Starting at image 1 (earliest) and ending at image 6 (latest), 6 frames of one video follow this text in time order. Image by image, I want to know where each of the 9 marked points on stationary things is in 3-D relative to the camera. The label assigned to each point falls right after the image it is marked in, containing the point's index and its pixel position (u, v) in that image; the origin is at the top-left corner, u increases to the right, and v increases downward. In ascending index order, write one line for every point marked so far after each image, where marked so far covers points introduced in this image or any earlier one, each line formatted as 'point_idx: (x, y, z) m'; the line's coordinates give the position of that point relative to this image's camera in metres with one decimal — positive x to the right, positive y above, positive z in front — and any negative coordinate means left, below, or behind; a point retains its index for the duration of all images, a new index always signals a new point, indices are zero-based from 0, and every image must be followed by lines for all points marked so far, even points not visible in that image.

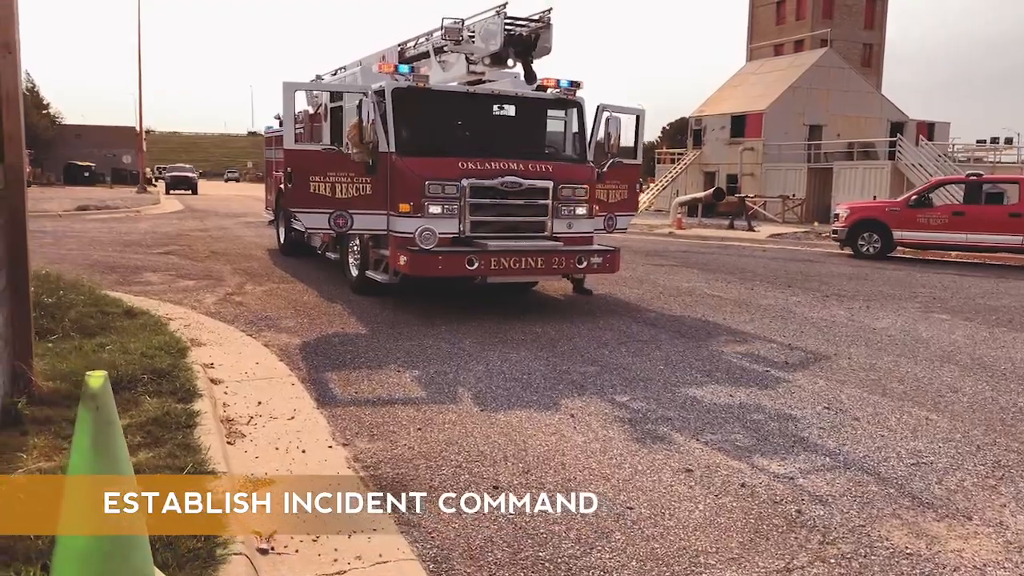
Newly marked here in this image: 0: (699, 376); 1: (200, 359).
0: (+1.4, -0.7, +6.3) m
1: (-2.3, -0.5, +6.1) m
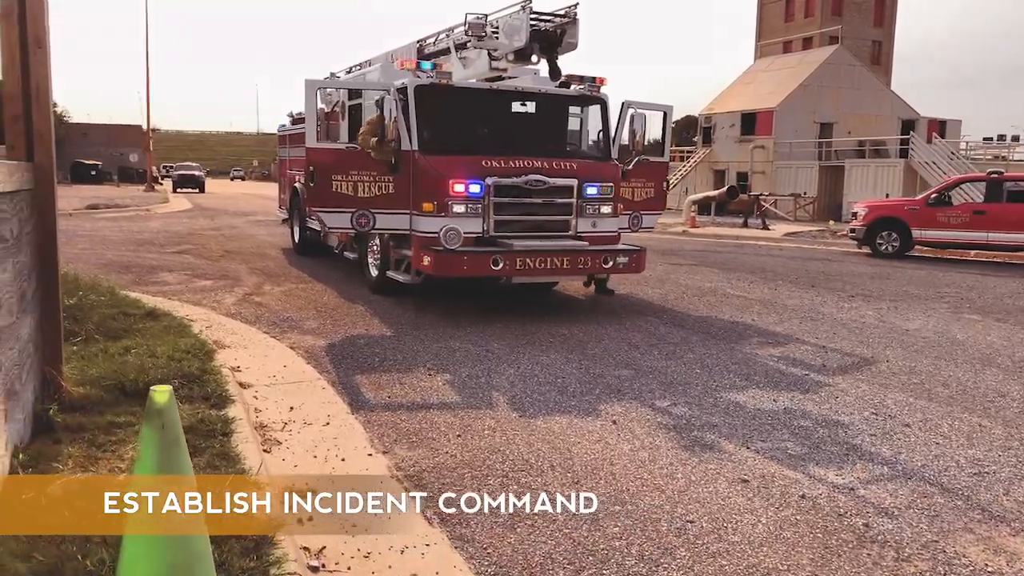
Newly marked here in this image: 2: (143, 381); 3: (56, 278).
0: (+1.7, -0.7, +6.1) m
1: (-2.1, -0.5, +5.9) m
2: (-2.1, -0.5, +4.8) m
3: (-2.5, +0.1, +4.4) m
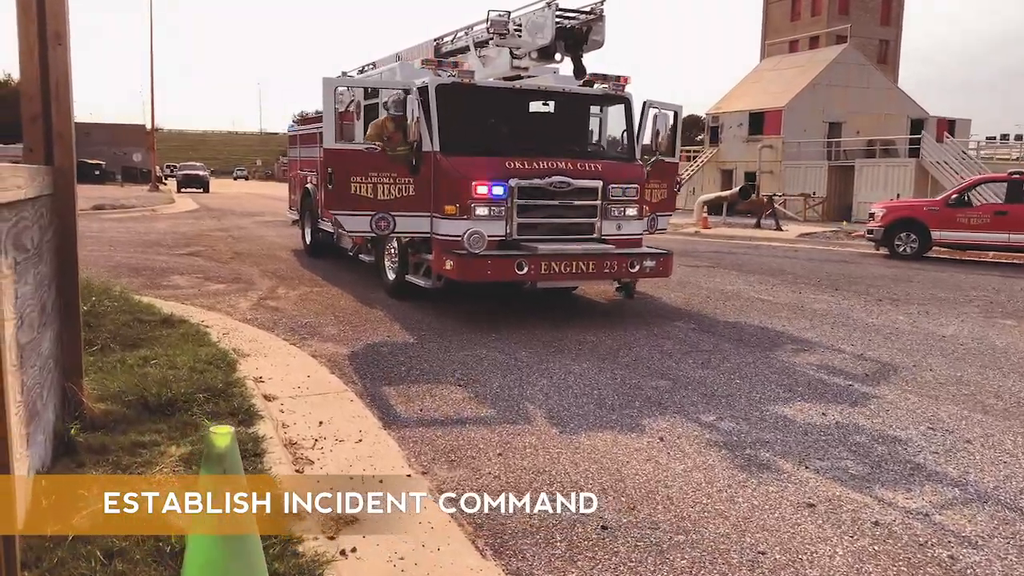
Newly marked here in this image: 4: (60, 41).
0: (+1.9, -0.7, +5.8) m
1: (-1.8, -0.6, +5.7) m
2: (-1.9, -0.6, +4.5) m
3: (-2.2, 0.0, +4.2) m
4: (-2.1, +1.2, +3.9) m
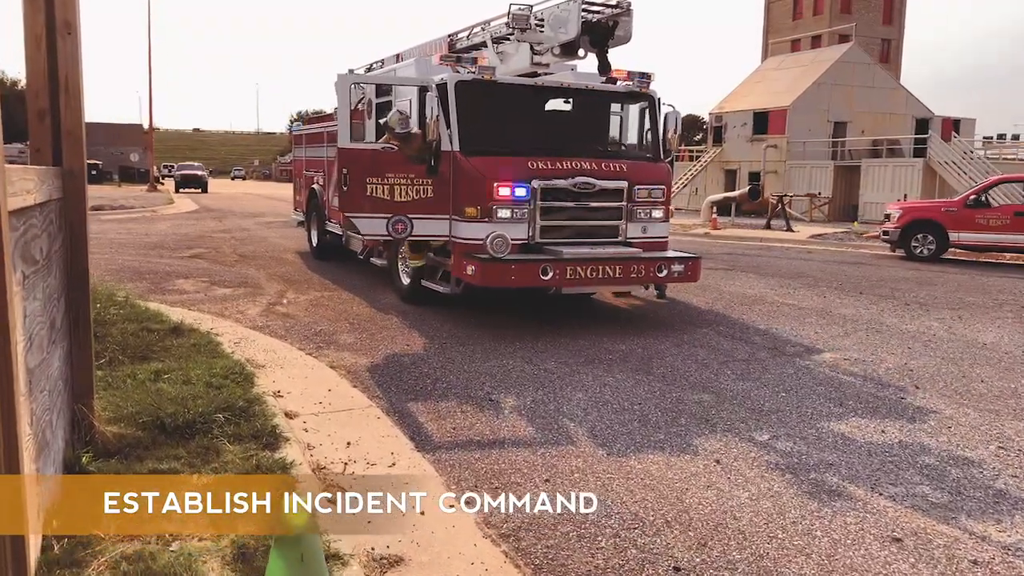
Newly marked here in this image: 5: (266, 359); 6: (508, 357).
0: (+2.2, -0.8, +5.5) m
1: (-1.6, -0.6, +5.3) m
2: (-1.7, -0.7, +4.2) m
3: (-2.0, 0.0, +3.8) m
4: (-1.9, +1.1, +3.5) m
5: (-1.9, -0.5, +6.3) m
6: (0.0, -0.6, +6.8) m
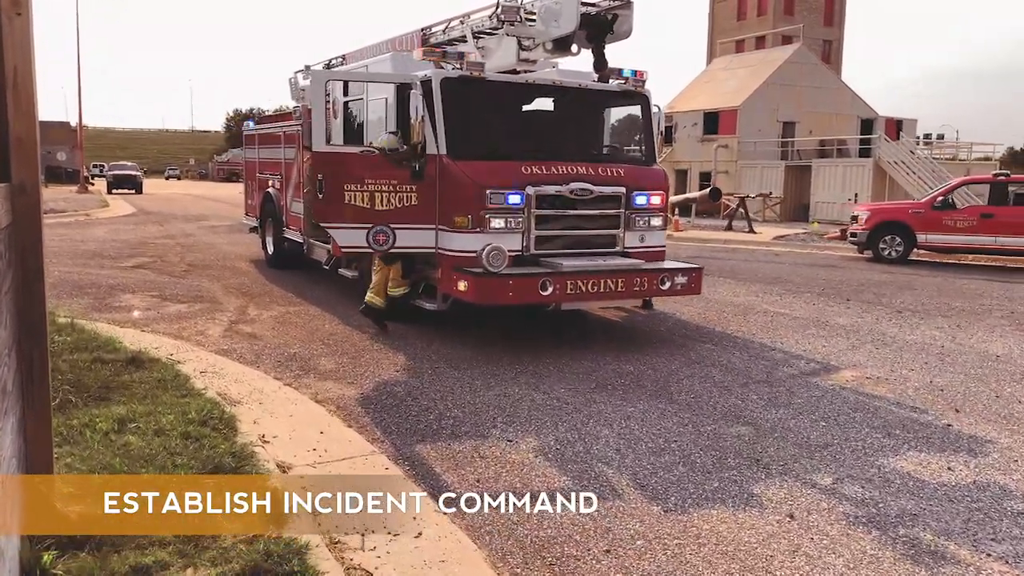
0: (+2.3, -0.9, +5.0) m
1: (-1.4, -0.8, +4.6) m
2: (-1.5, -0.8, +3.4) m
3: (-1.8, -0.2, +3.1) m
4: (-1.7, +0.9, +2.8) m
5: (-1.8, -0.7, +5.5) m
6: (0.0, -0.7, +6.1) m
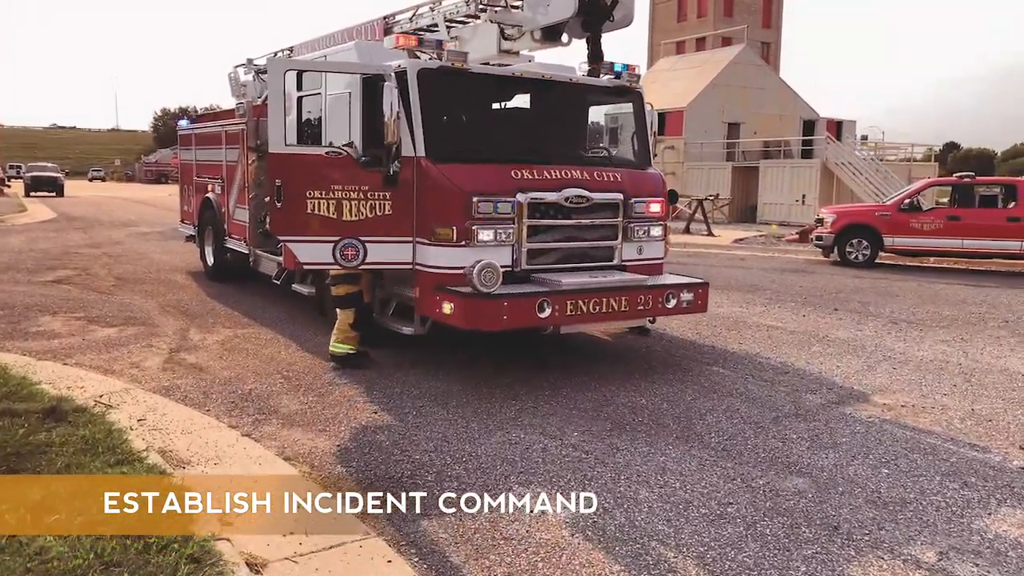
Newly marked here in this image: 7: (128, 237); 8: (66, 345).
0: (+2.4, -1.1, +4.3) m
1: (-1.3, -1.0, +3.6) m
2: (-1.2, -1.0, +2.4) m
3: (-1.5, -0.4, +2.0) m
4: (-1.4, +0.8, +1.7) m
5: (-1.8, -0.9, +4.5) m
6: (0.0, -0.9, +5.2) m
7: (-8.3, +1.1, +17.9) m
8: (-4.0, -0.5, +7.3) m
